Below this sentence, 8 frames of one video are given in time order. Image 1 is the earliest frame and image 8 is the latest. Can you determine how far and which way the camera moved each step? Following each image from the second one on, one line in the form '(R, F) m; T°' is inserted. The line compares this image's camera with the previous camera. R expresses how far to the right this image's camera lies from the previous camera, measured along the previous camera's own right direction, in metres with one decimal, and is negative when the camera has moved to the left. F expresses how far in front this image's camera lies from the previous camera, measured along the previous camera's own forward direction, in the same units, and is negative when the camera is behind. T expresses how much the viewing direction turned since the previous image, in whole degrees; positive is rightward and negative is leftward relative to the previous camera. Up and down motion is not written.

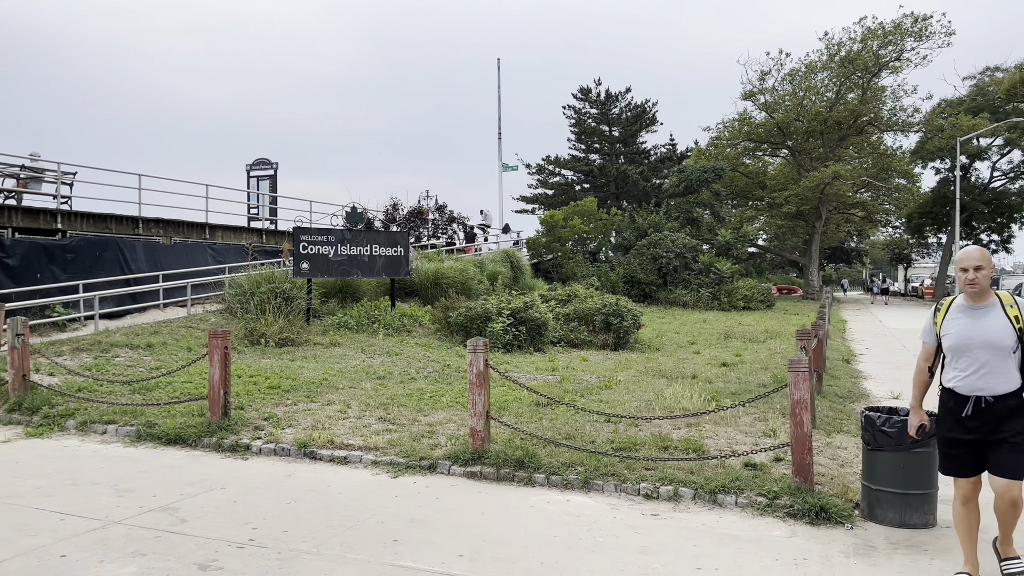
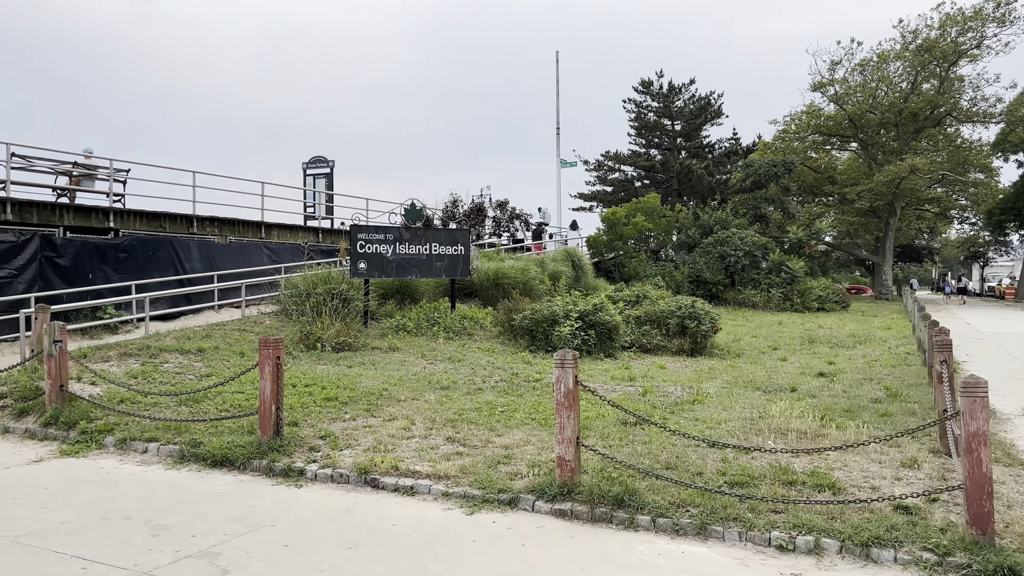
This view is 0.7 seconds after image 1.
(-0.3, +1.0) m; -4°
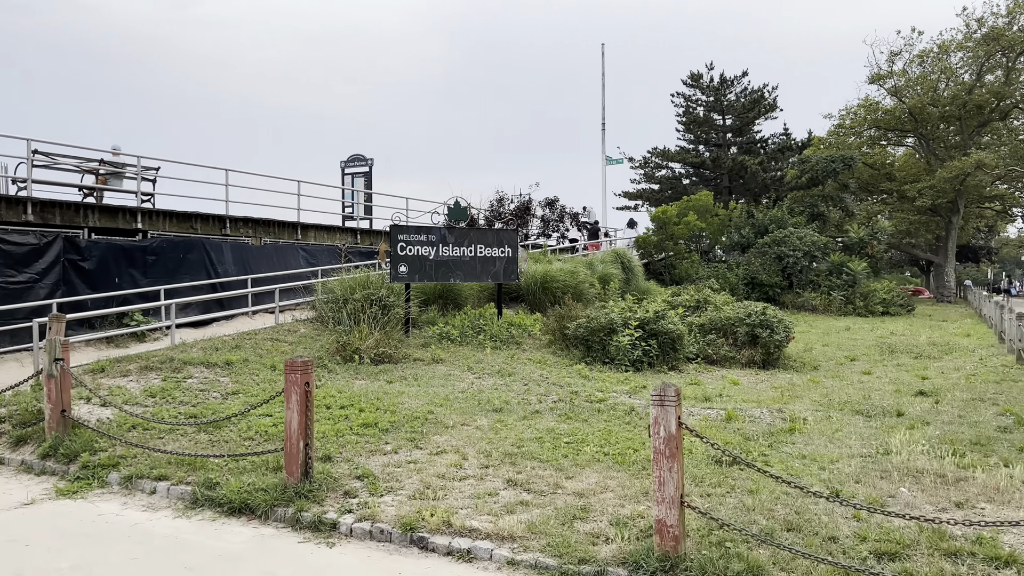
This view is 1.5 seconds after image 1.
(-0.2, +1.2) m; -3°
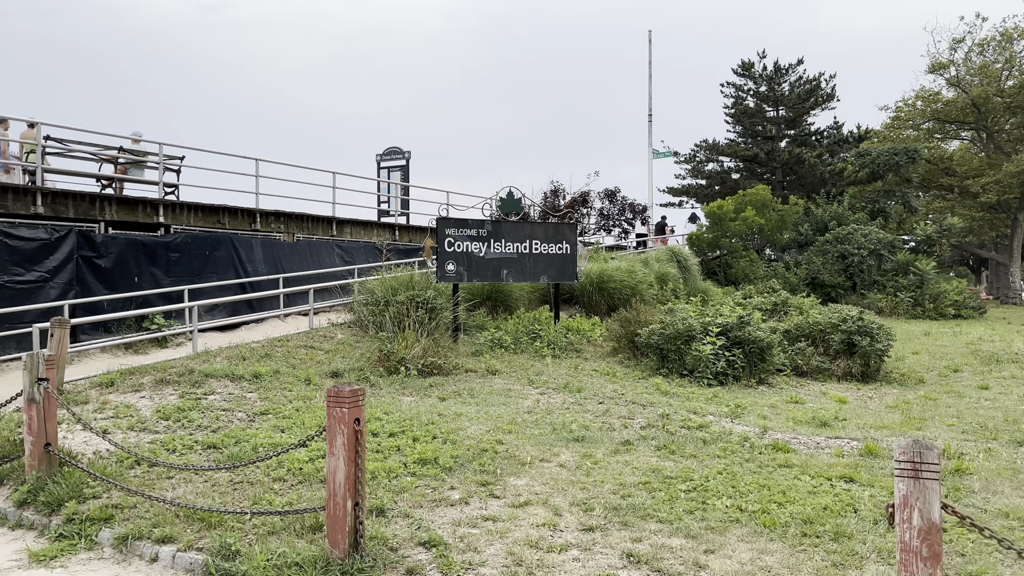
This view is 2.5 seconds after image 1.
(-0.5, +1.5) m; -2°
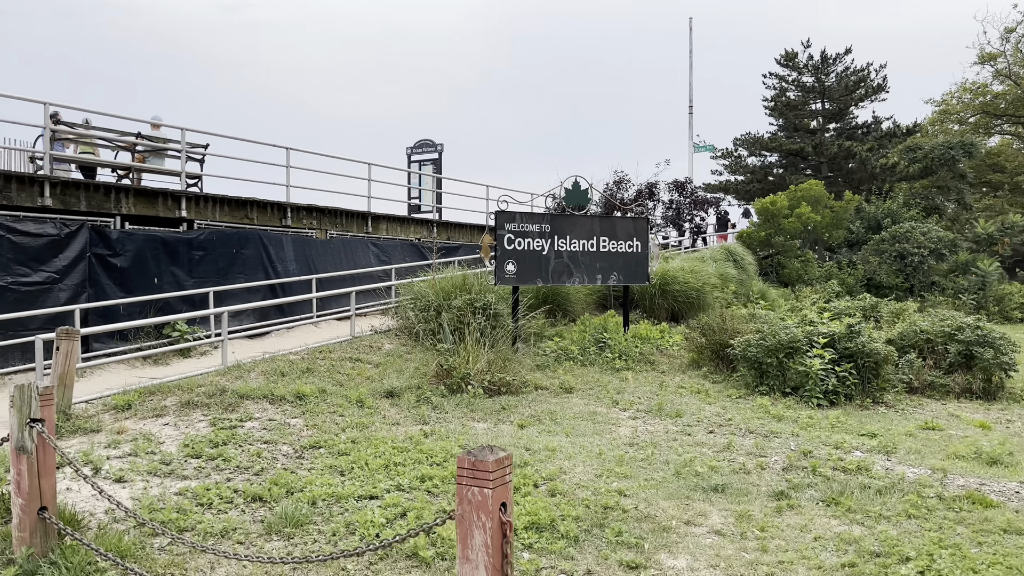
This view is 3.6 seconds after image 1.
(-0.7, +1.4) m; -1°
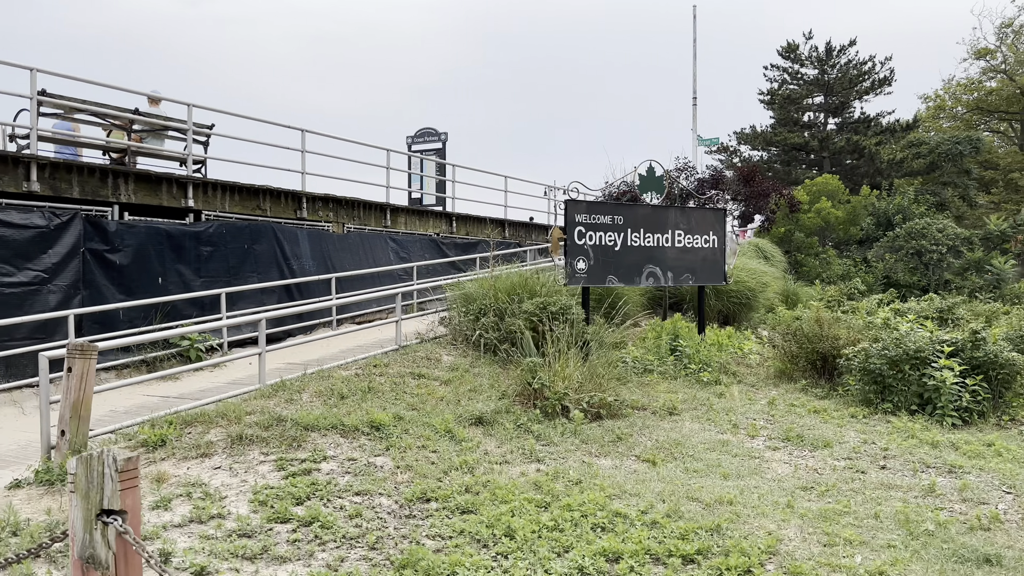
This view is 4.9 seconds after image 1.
(-1.2, +1.4) m; +3°
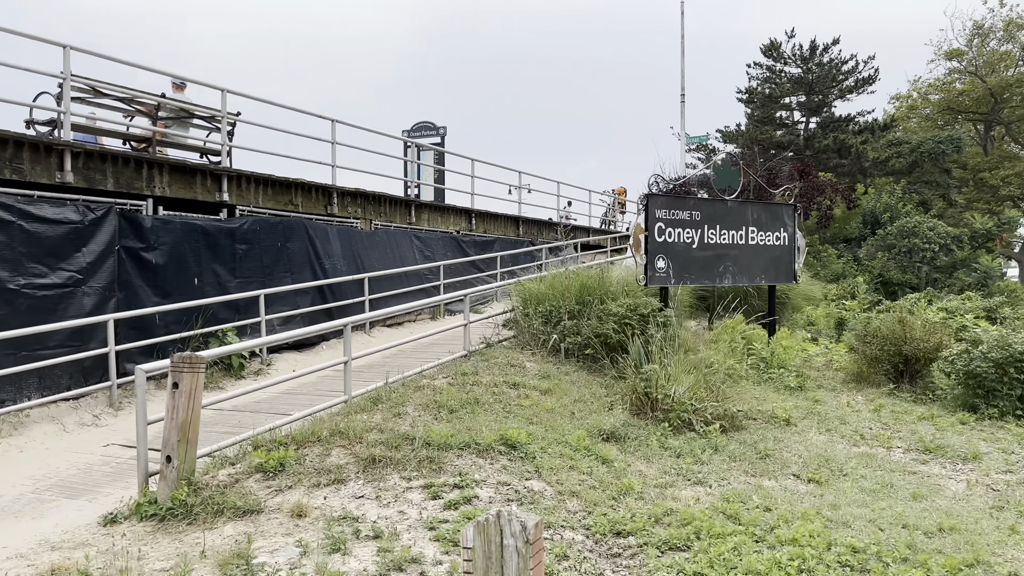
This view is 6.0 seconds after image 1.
(-1.3, +0.6) m; +3°
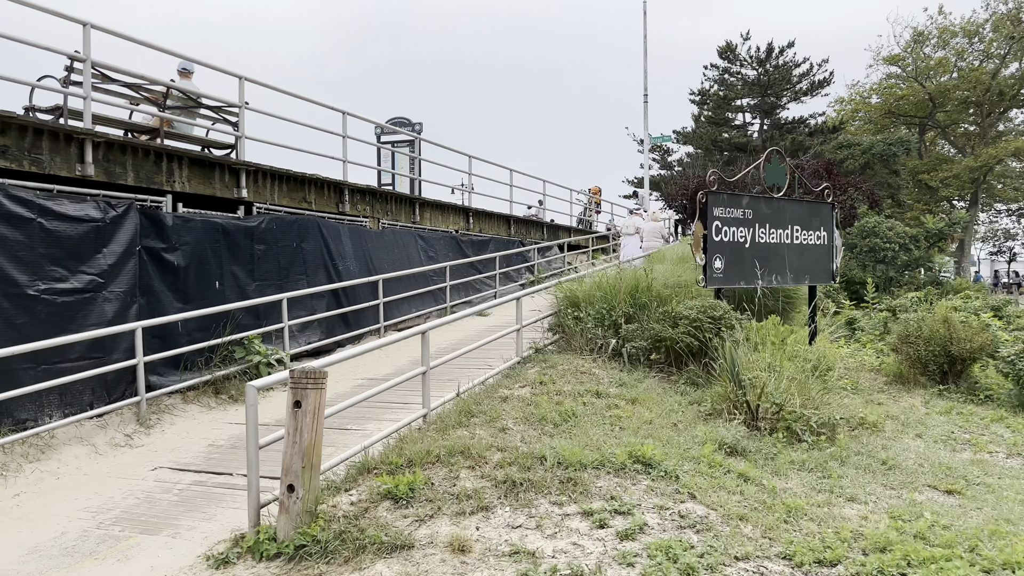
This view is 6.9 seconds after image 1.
(-1.2, +0.5) m; +5°
